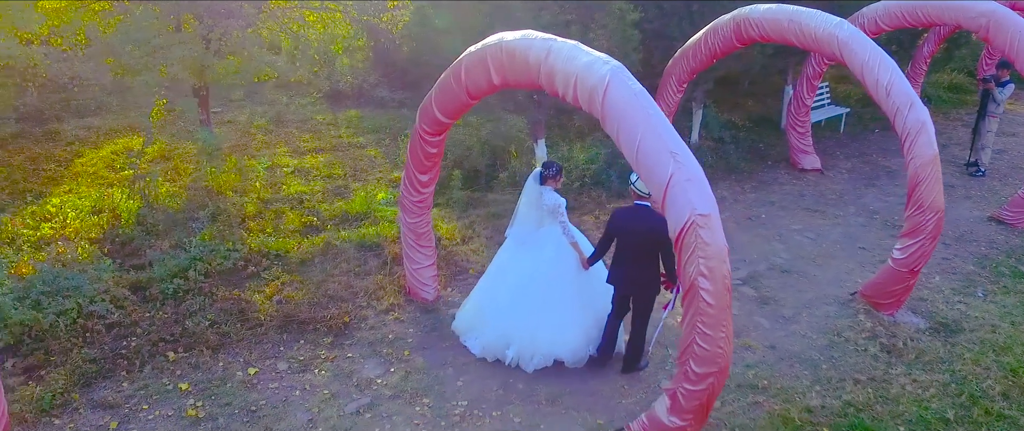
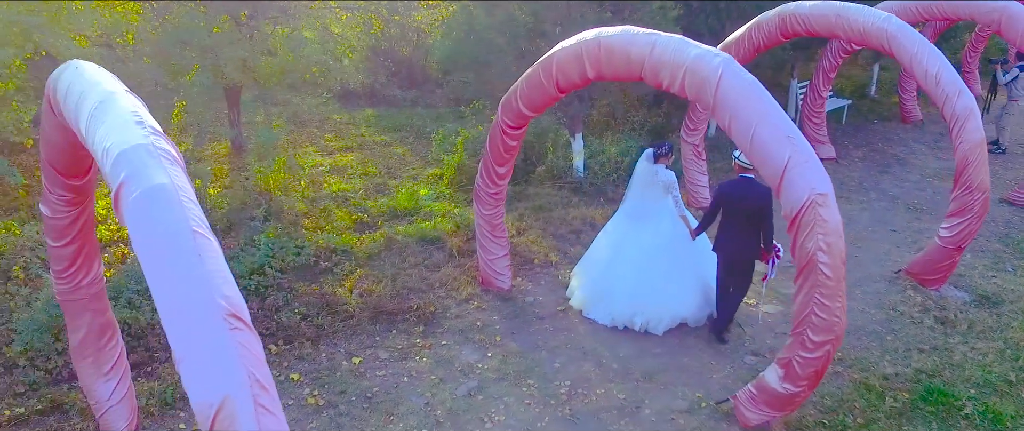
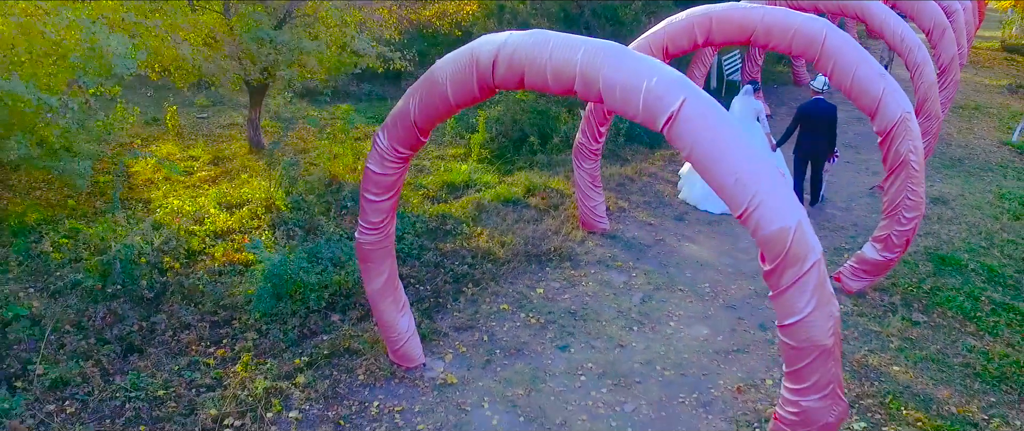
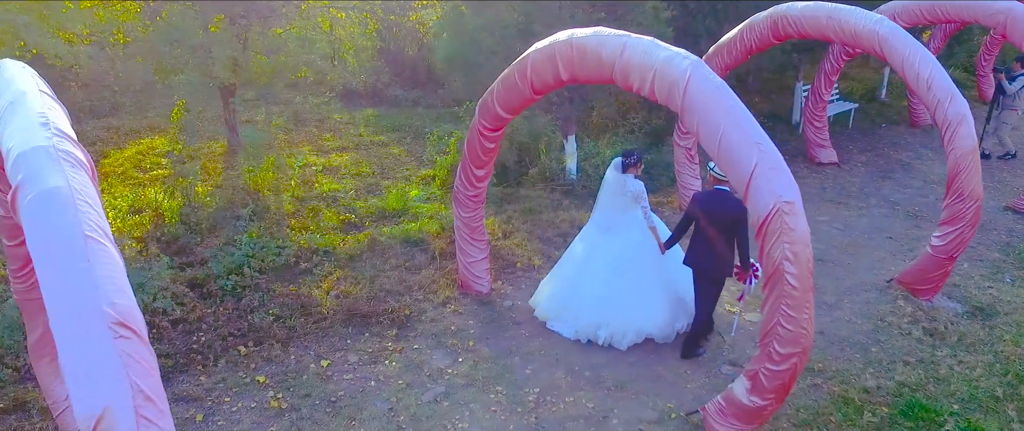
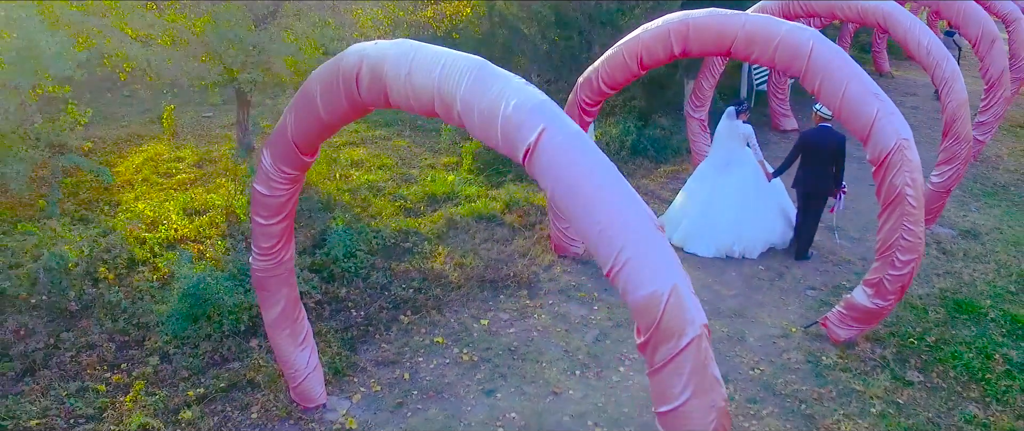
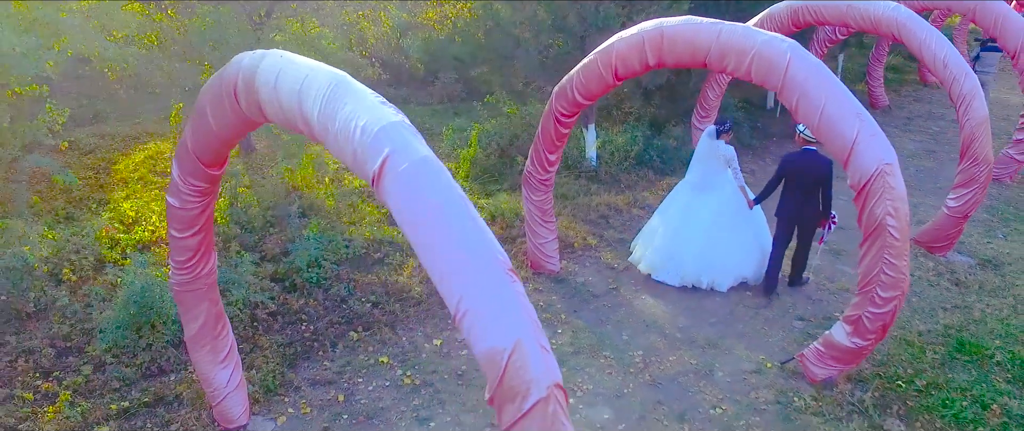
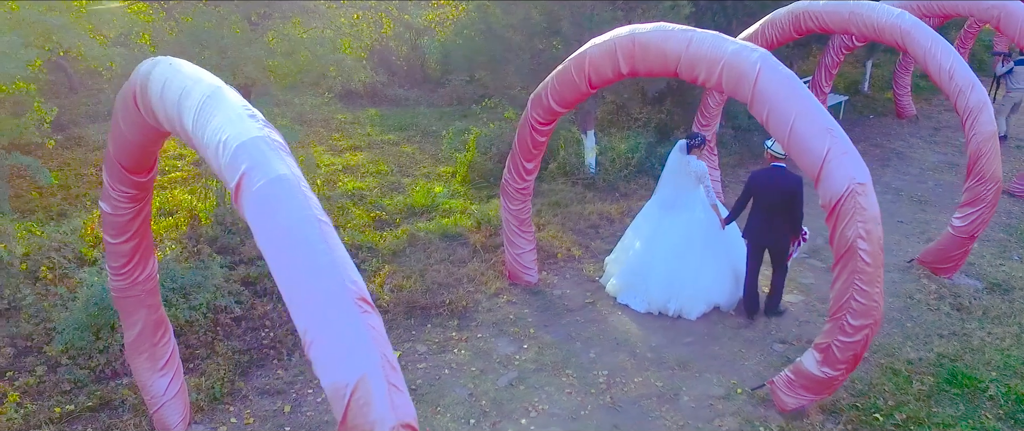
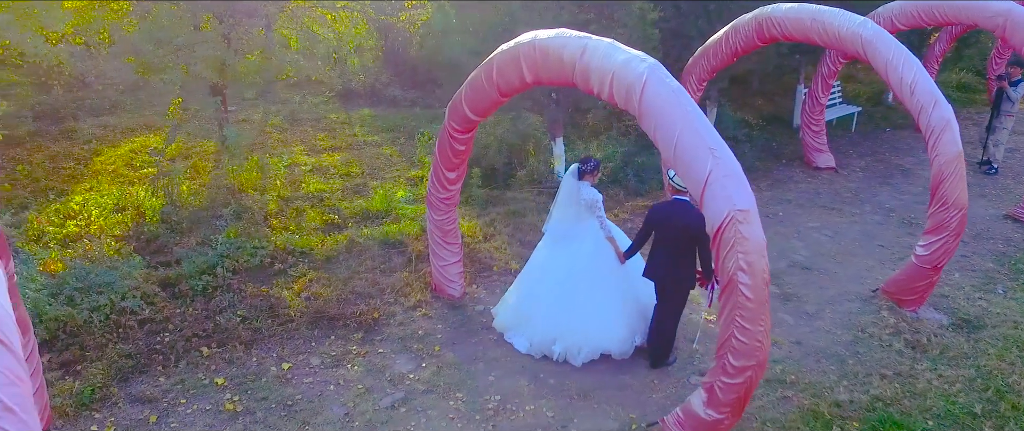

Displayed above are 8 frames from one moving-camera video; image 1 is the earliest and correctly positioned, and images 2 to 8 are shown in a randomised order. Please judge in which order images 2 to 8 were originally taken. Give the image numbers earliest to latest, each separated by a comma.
8, 4, 2, 7, 6, 5, 3
